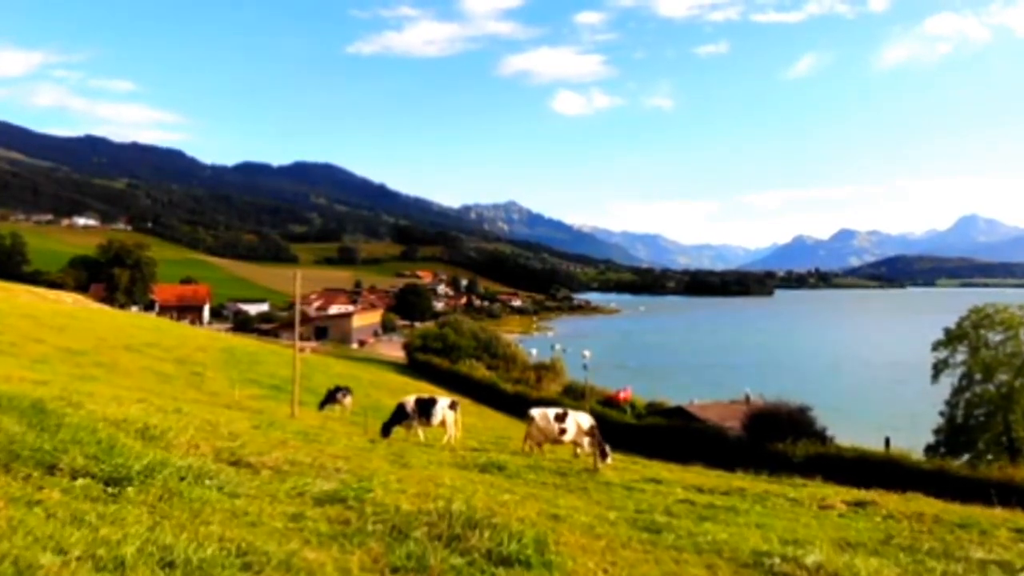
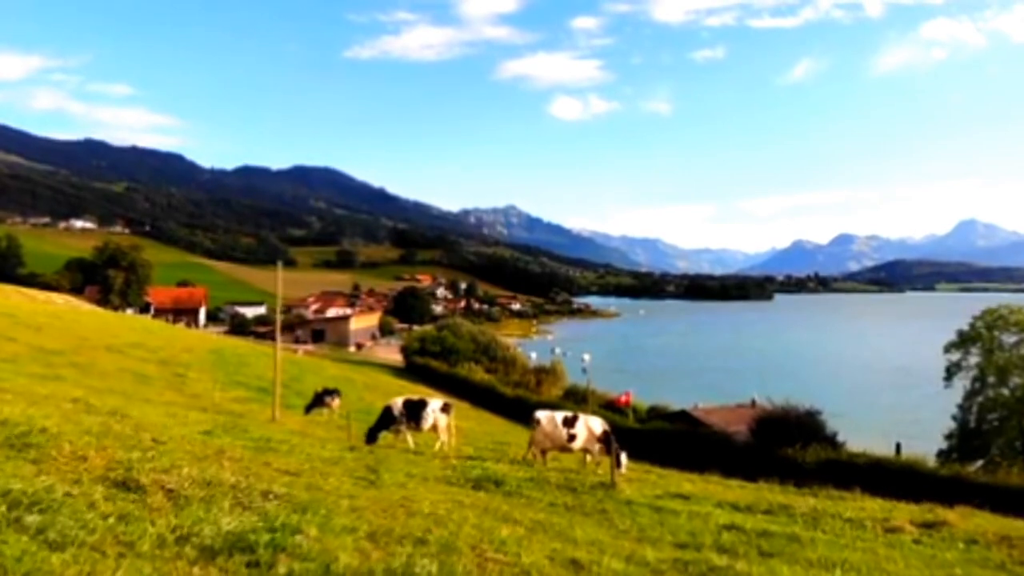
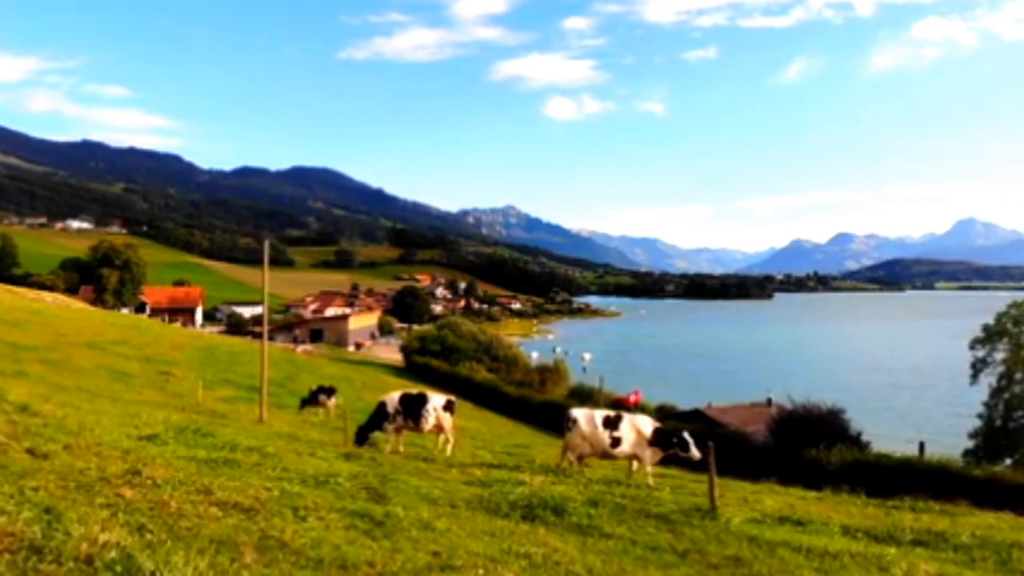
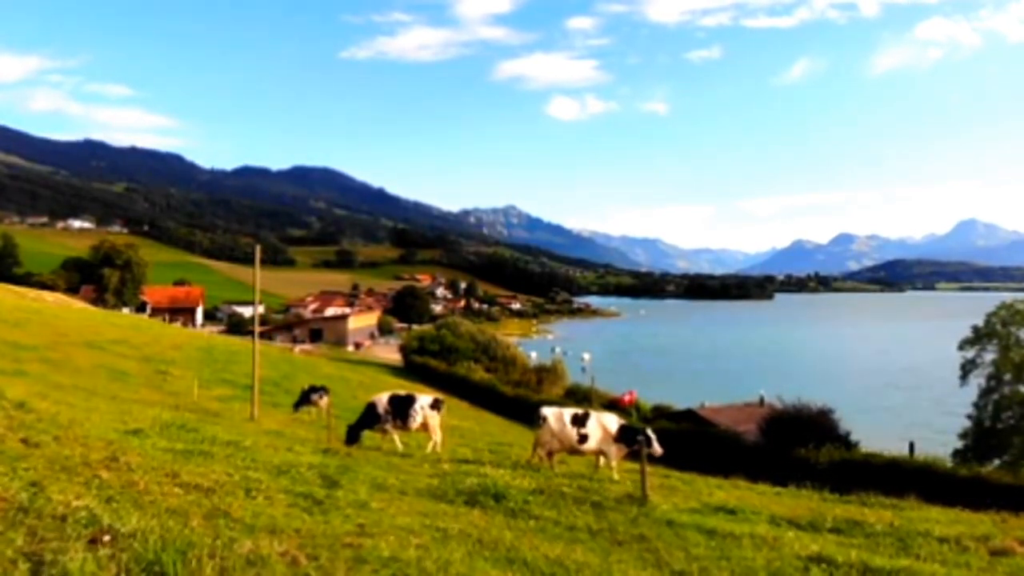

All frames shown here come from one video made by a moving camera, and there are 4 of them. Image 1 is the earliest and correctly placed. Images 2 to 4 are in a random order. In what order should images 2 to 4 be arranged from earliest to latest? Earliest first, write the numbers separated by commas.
2, 4, 3
